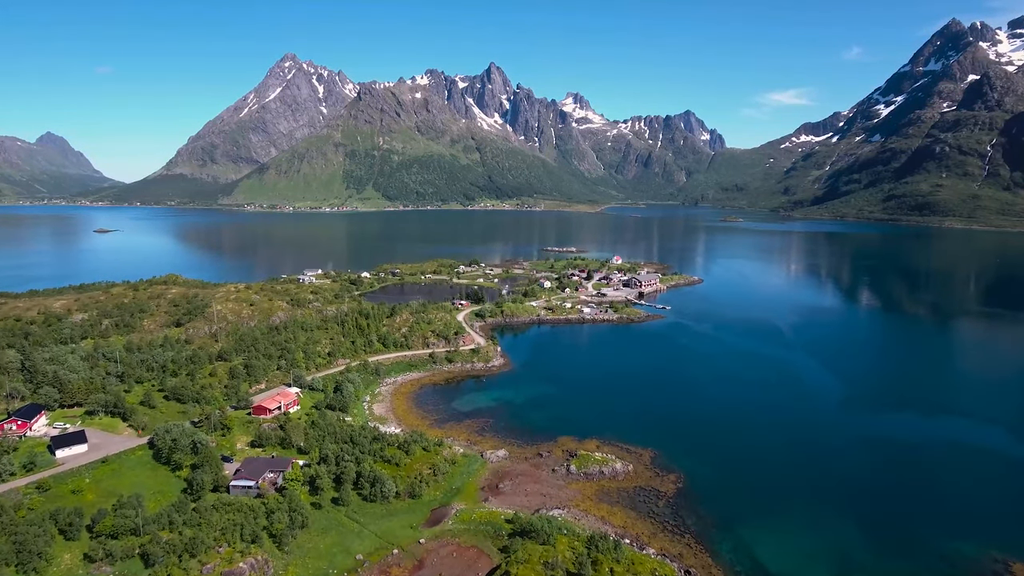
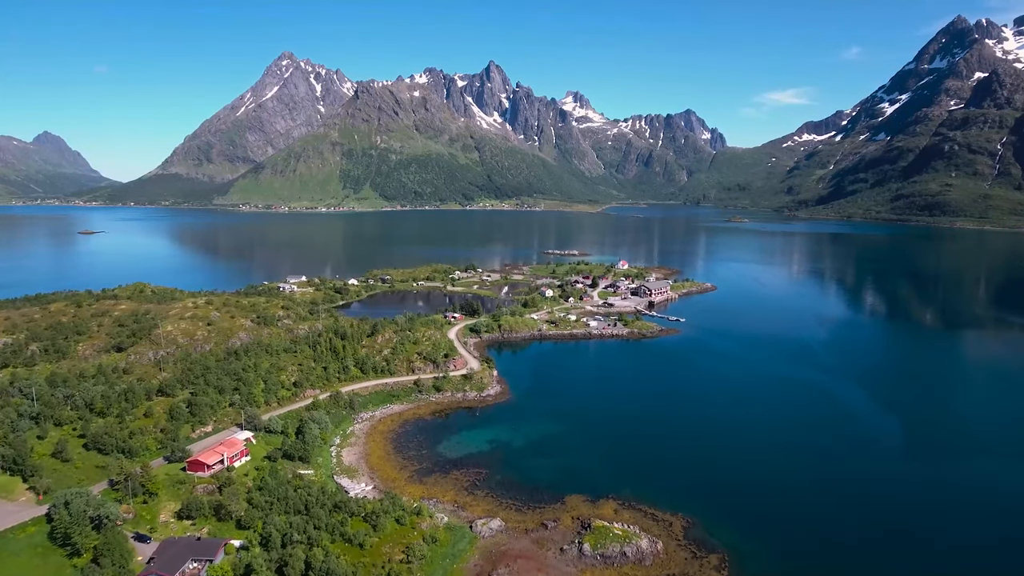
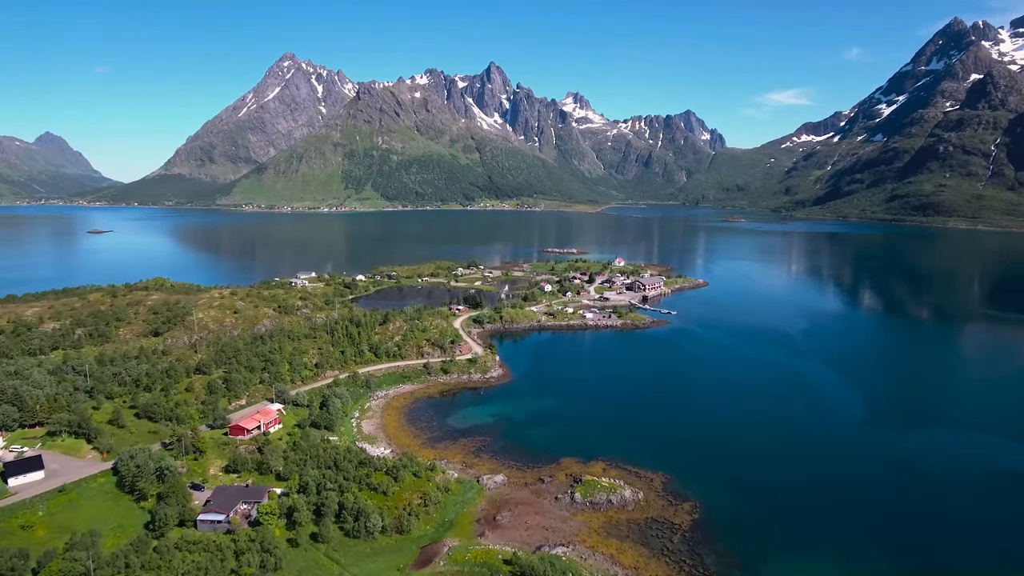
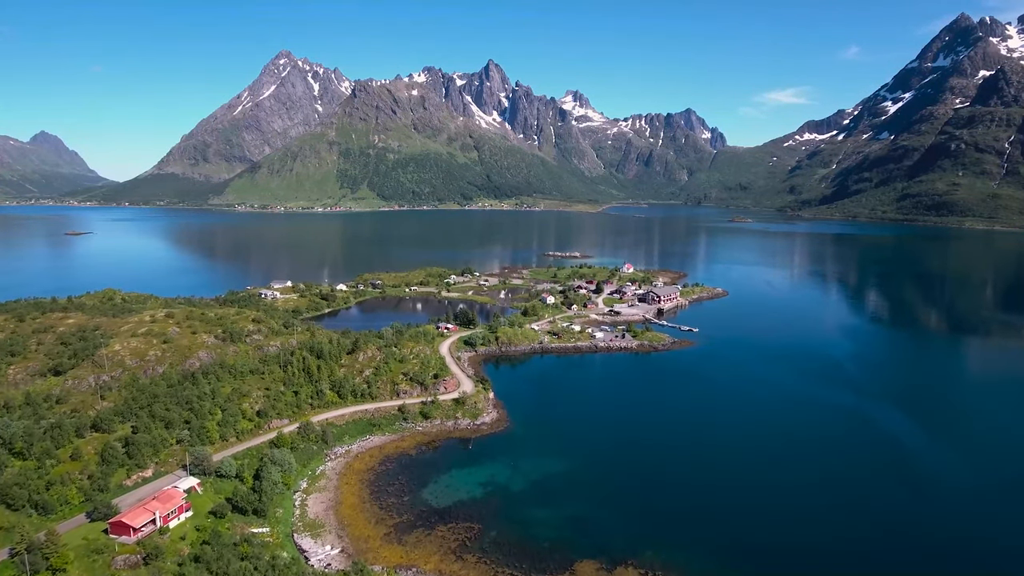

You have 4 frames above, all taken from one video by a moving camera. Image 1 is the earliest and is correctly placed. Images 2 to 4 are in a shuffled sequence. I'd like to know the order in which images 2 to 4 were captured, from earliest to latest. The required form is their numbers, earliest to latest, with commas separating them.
3, 2, 4
